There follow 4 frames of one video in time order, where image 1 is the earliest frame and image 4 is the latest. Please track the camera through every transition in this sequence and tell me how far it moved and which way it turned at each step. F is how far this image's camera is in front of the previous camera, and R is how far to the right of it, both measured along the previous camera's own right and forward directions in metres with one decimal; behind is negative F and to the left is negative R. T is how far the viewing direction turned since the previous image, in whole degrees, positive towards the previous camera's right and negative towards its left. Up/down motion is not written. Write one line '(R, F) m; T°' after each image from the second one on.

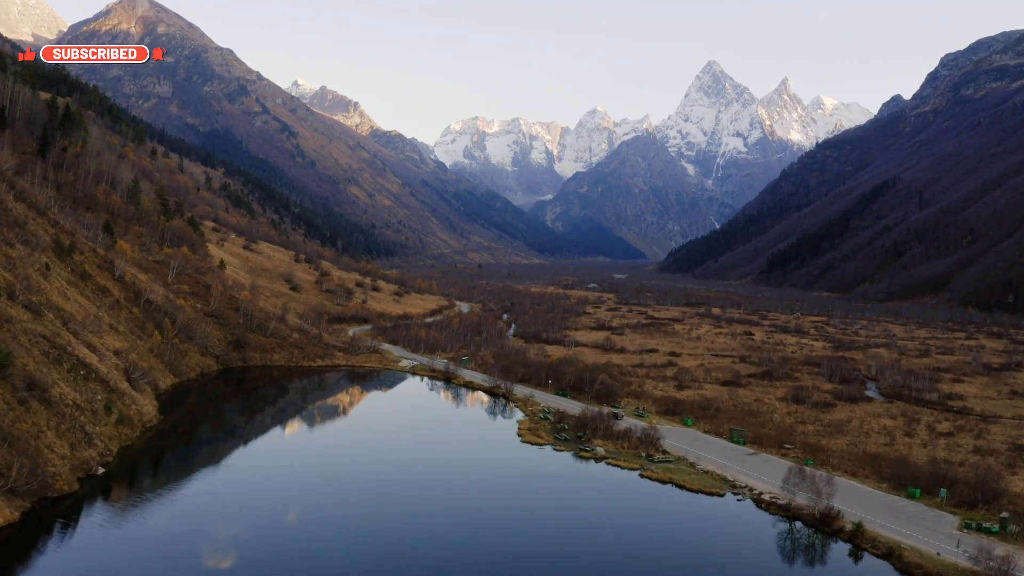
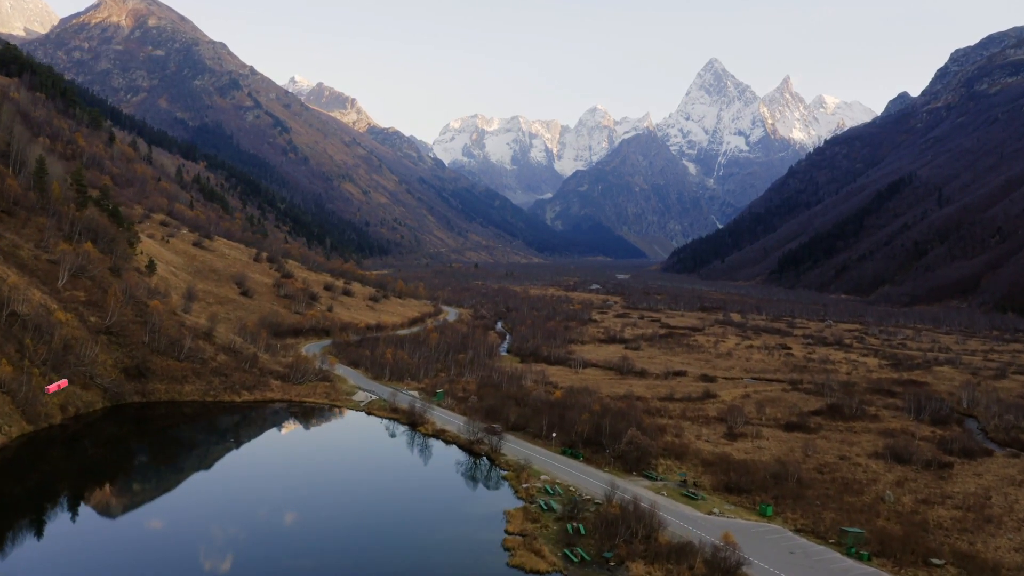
(+0.8, +20.6) m; 0°
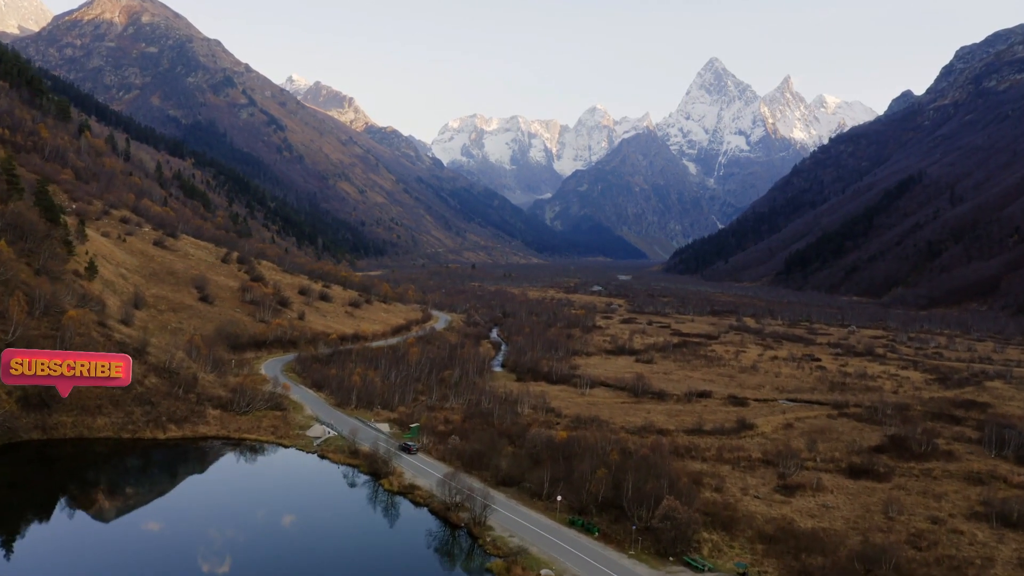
(+0.5, +12.3) m; 0°
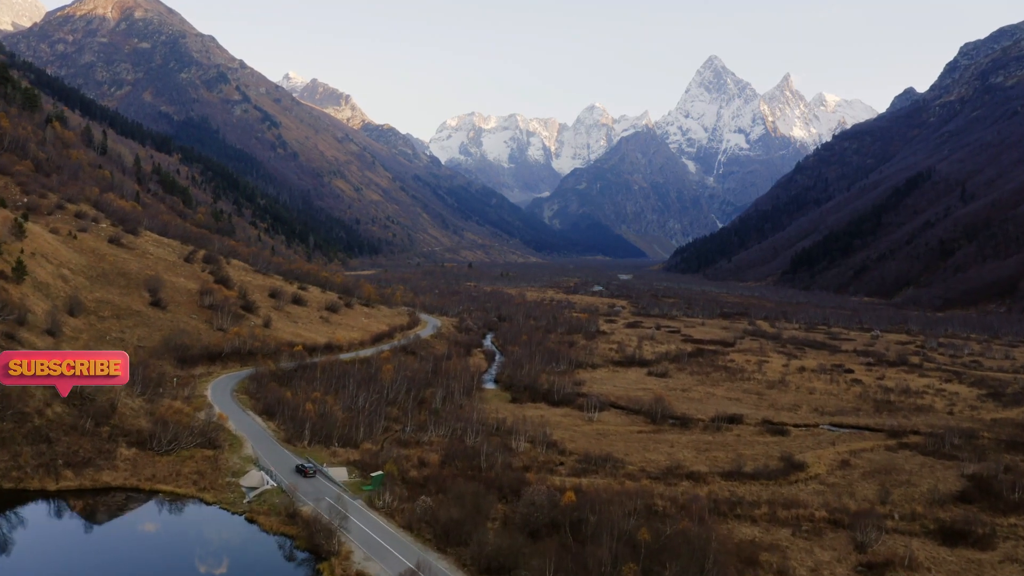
(+0.4, +11.1) m; 0°
